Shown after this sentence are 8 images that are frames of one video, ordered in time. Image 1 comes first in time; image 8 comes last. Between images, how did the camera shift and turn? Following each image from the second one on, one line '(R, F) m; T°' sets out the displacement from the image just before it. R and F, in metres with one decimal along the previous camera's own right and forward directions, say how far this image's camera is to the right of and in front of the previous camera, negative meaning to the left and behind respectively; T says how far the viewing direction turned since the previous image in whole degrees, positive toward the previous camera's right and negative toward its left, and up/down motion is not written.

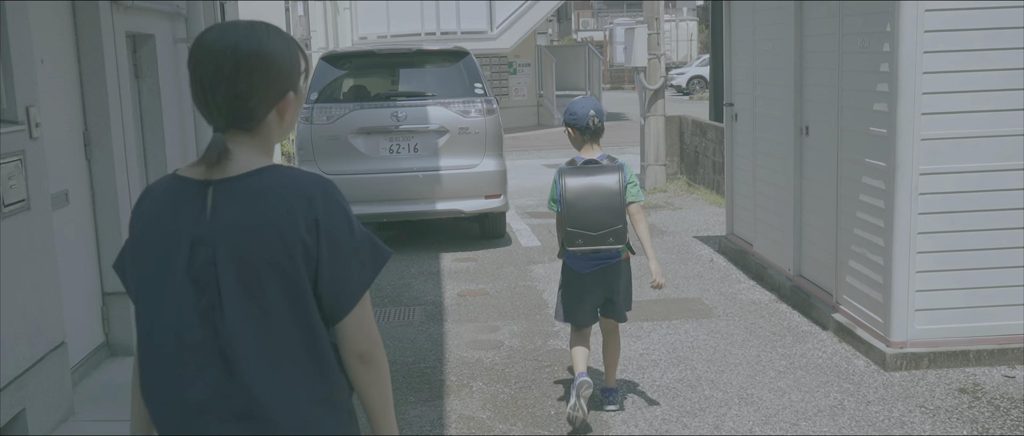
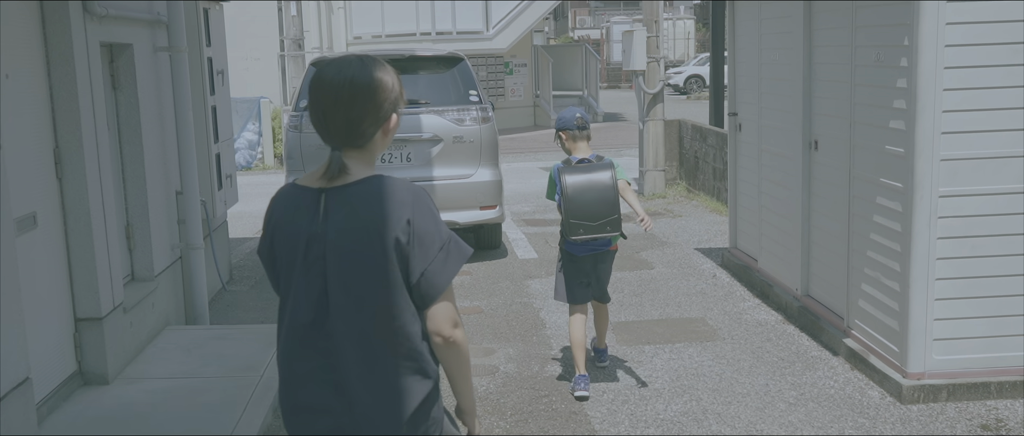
(0.0, +0.3) m; 0°
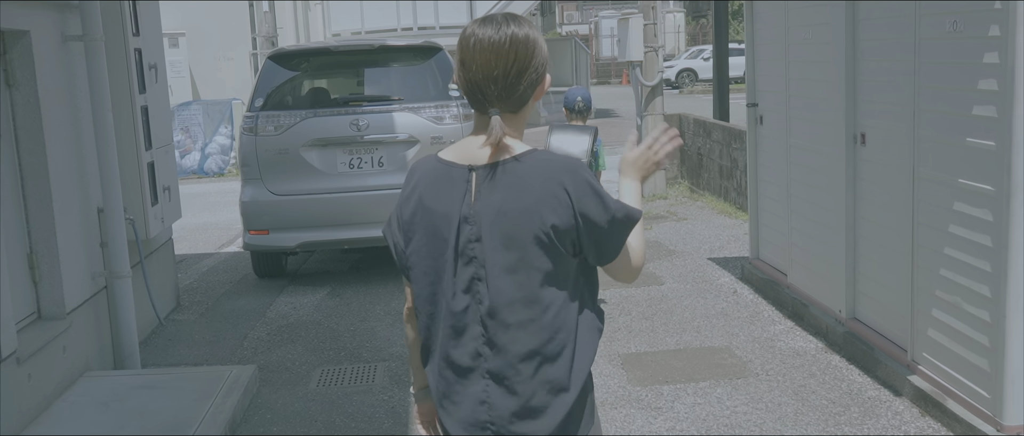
(0.0, +1.0) m; +1°
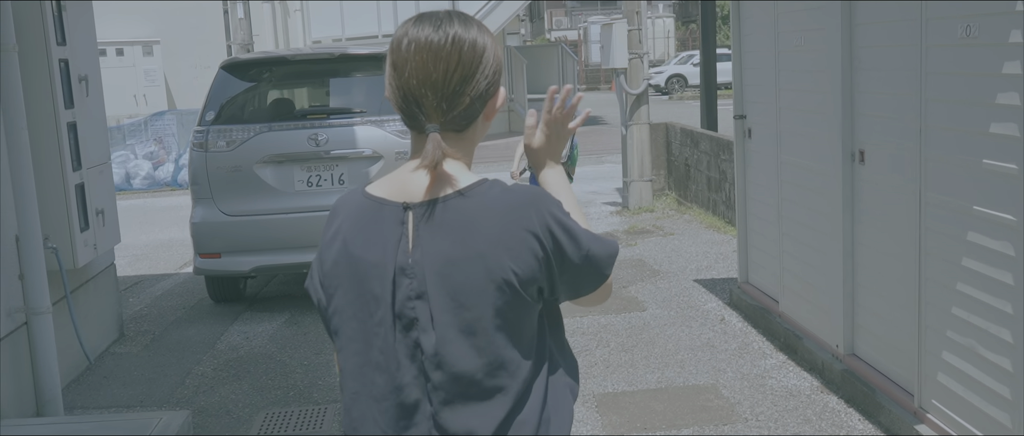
(+0.1, +0.5) m; 0°
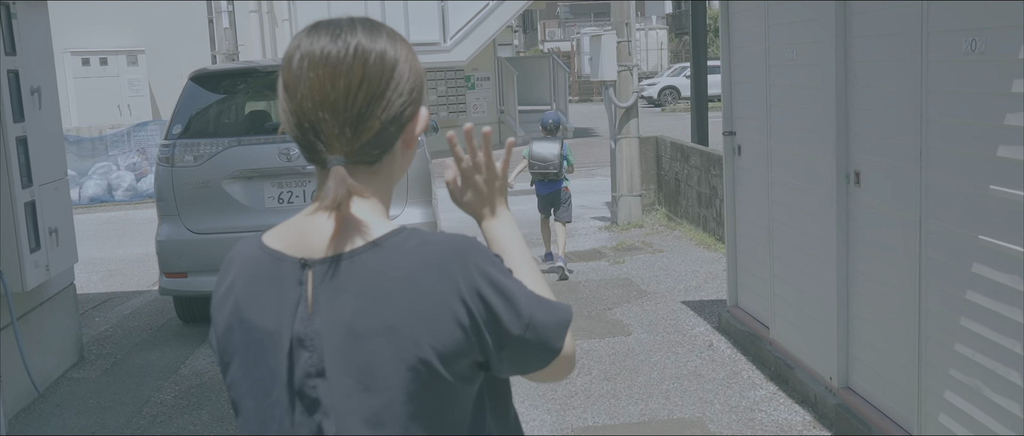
(+0.1, +0.3) m; 0°
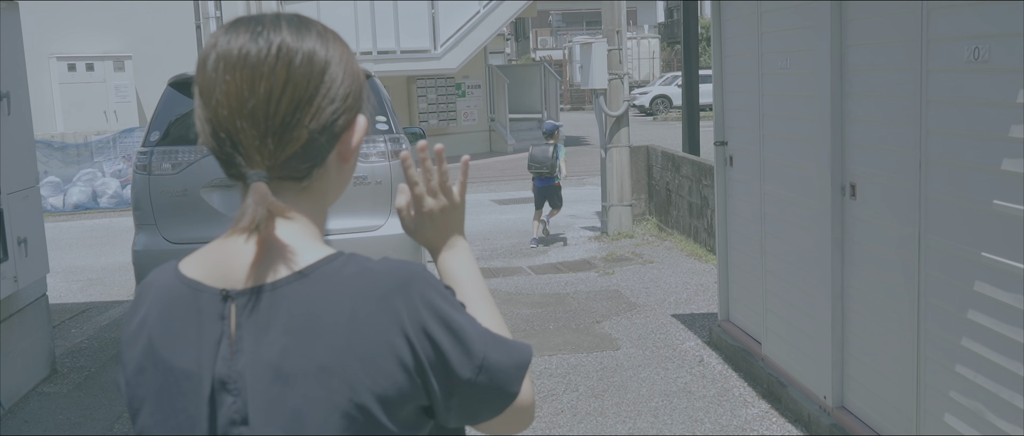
(0.0, +0.1) m; +1°
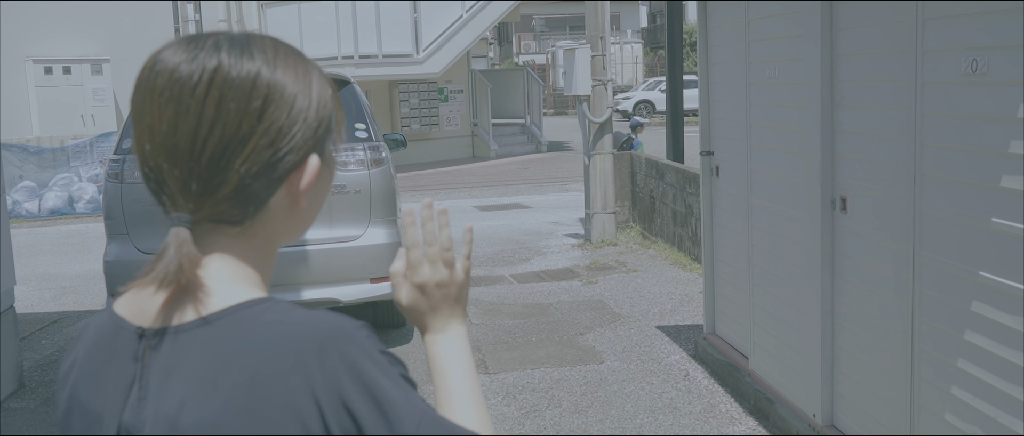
(0.0, +0.1) m; +1°
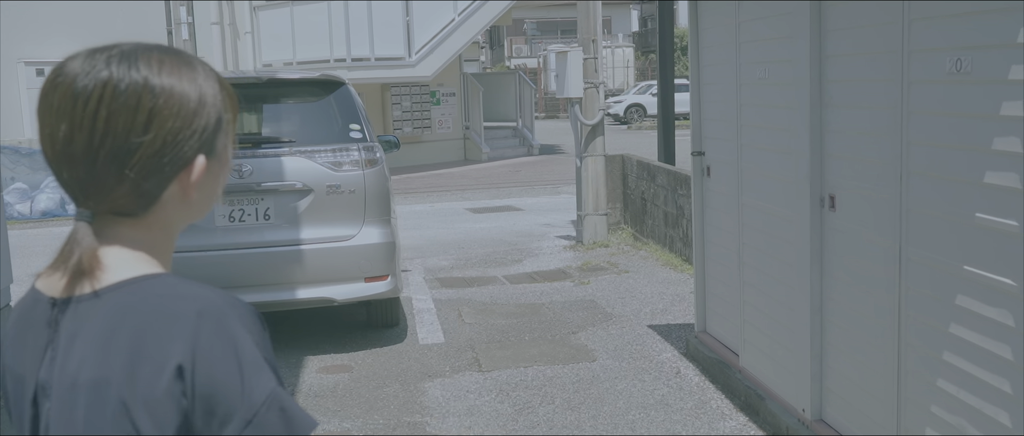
(0.0, -0.1) m; +1°
